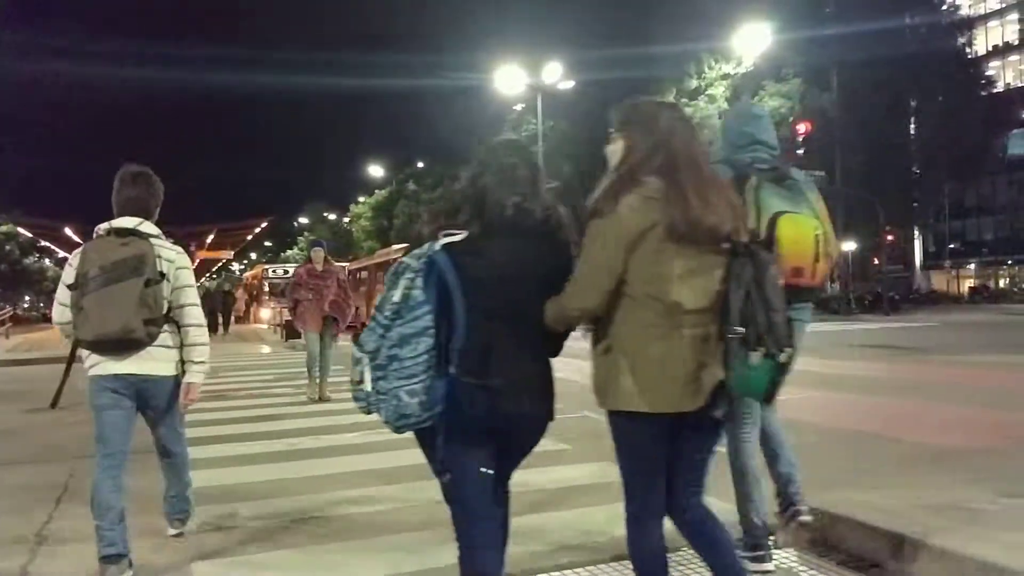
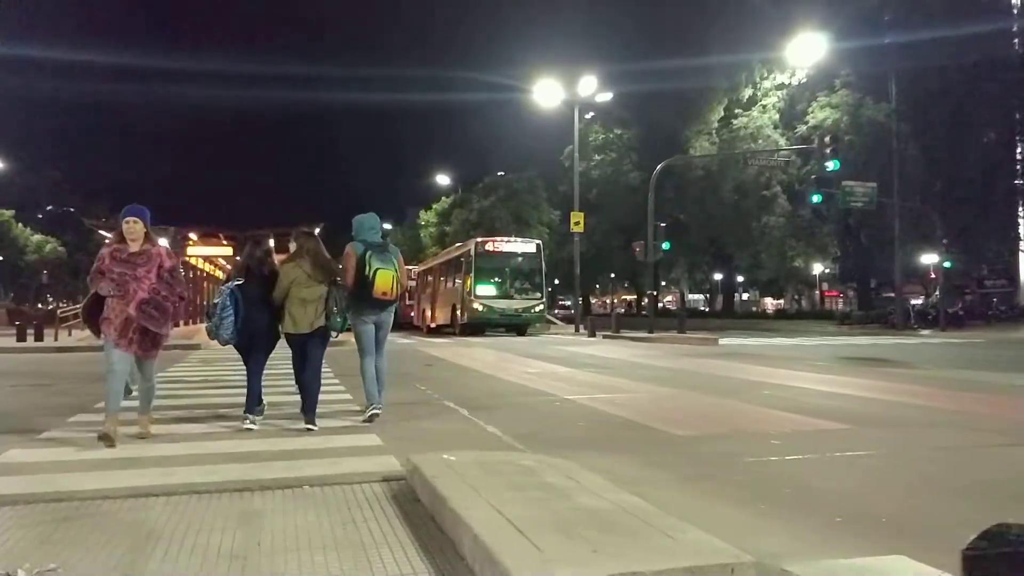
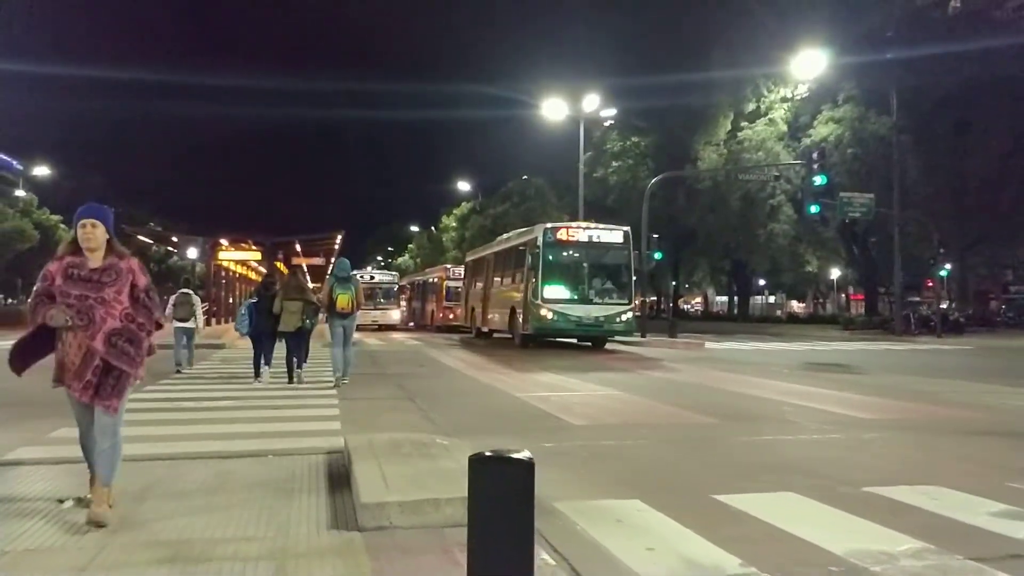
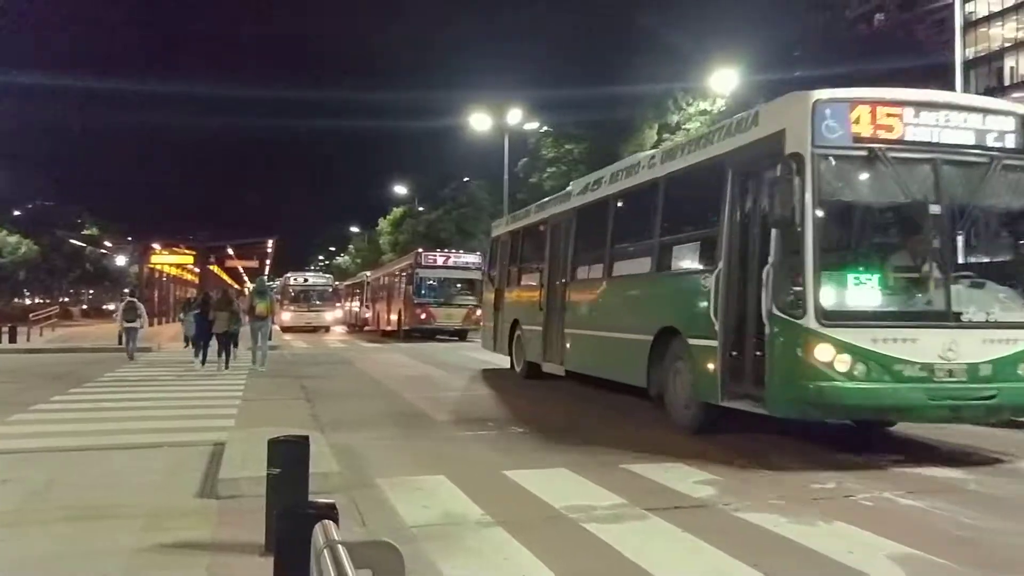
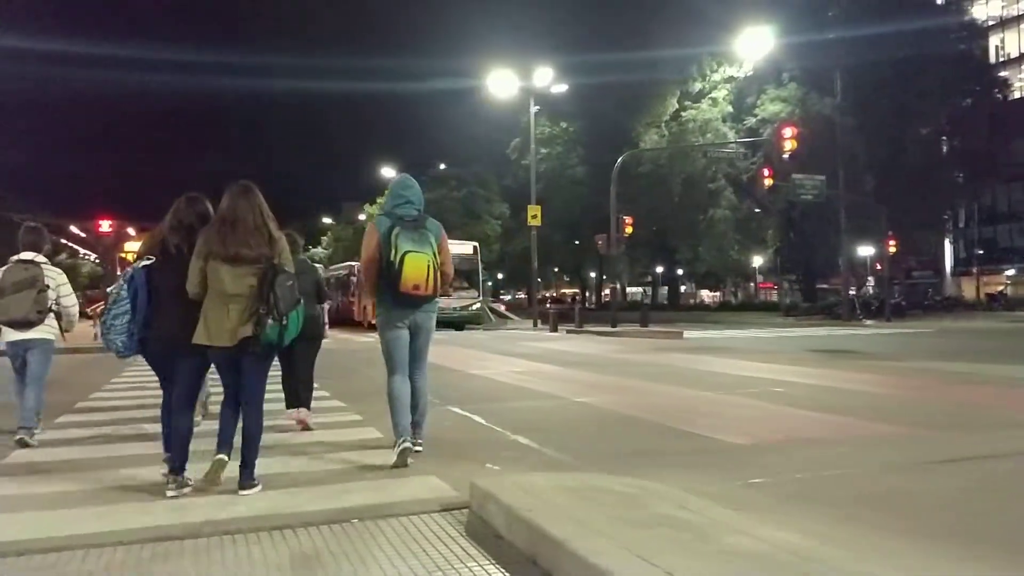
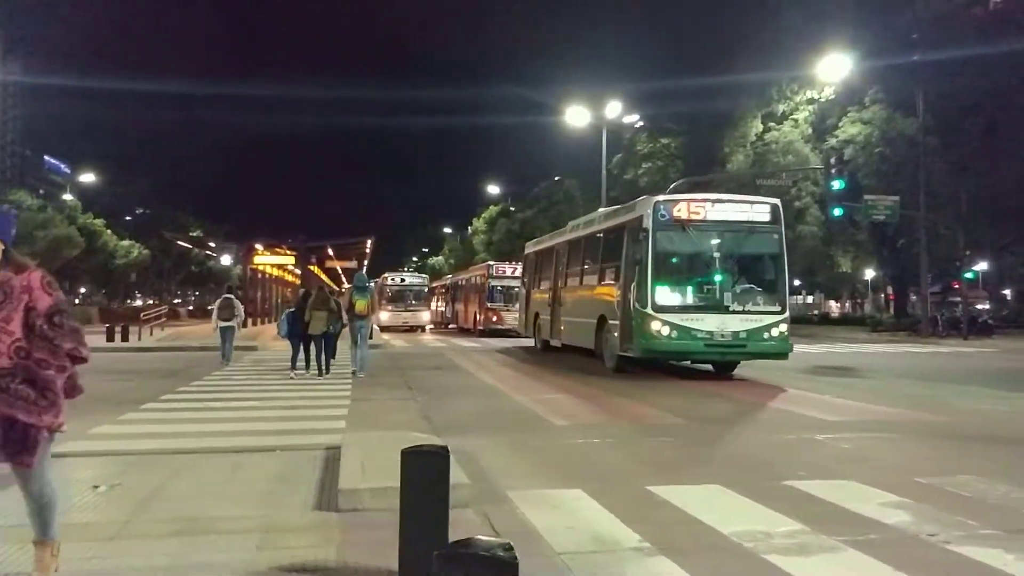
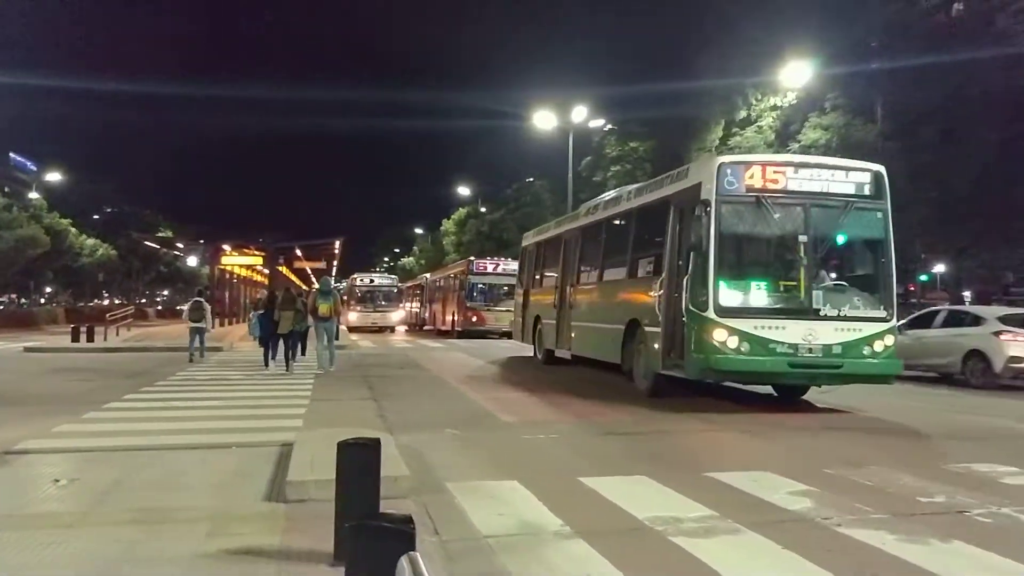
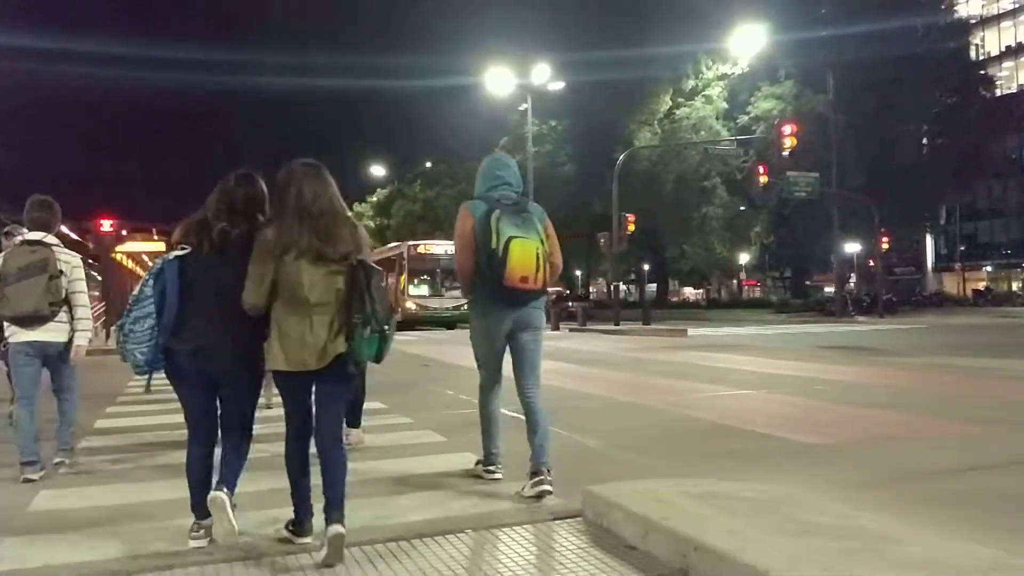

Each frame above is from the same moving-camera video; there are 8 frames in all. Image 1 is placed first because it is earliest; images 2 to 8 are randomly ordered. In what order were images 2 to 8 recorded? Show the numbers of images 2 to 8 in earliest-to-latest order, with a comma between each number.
8, 5, 2, 3, 6, 7, 4
